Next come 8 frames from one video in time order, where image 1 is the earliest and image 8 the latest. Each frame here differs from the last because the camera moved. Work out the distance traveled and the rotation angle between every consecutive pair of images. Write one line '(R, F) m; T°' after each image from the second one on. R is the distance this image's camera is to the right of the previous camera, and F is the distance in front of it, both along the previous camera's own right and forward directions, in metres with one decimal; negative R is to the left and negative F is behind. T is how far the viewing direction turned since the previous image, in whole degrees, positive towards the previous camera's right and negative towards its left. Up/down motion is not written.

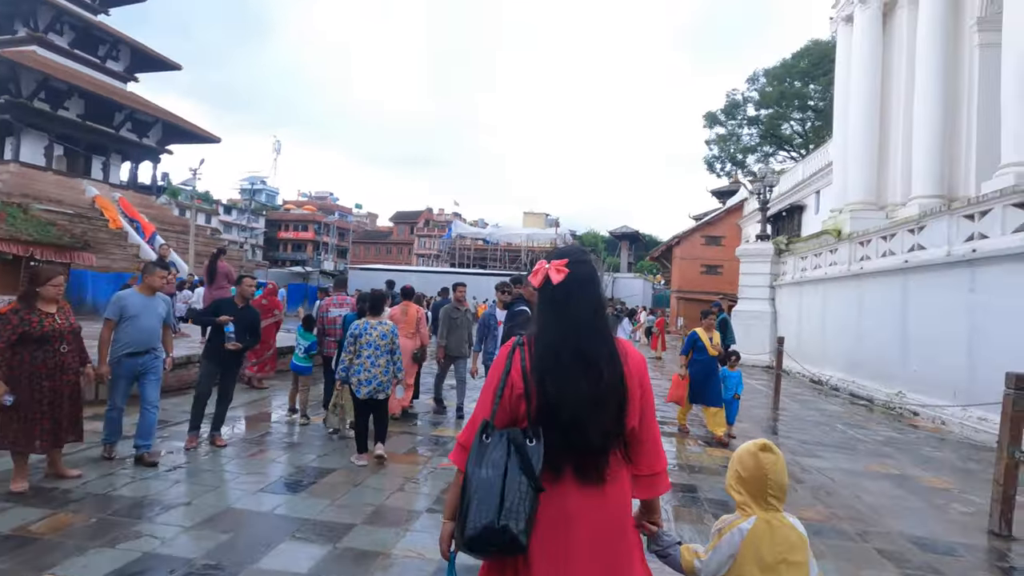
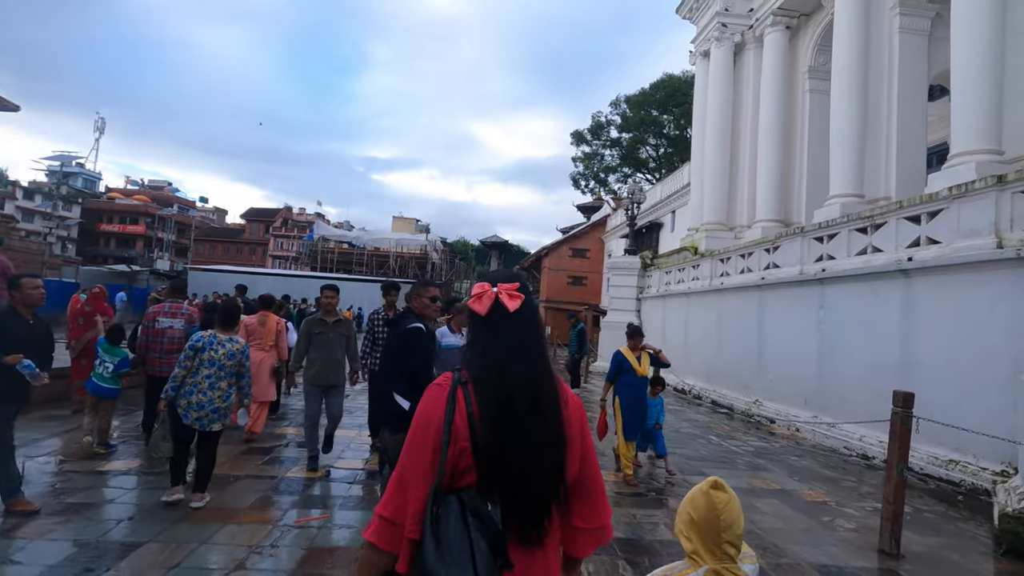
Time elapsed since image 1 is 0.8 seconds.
(-0.1, +0.7) m; +14°
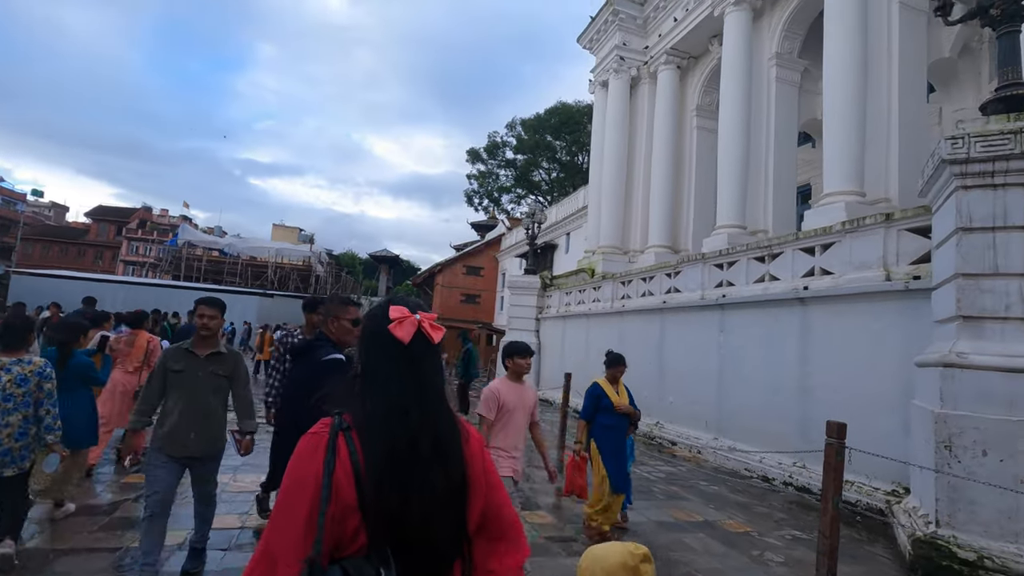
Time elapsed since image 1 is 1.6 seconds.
(-0.3, +0.6) m; +12°
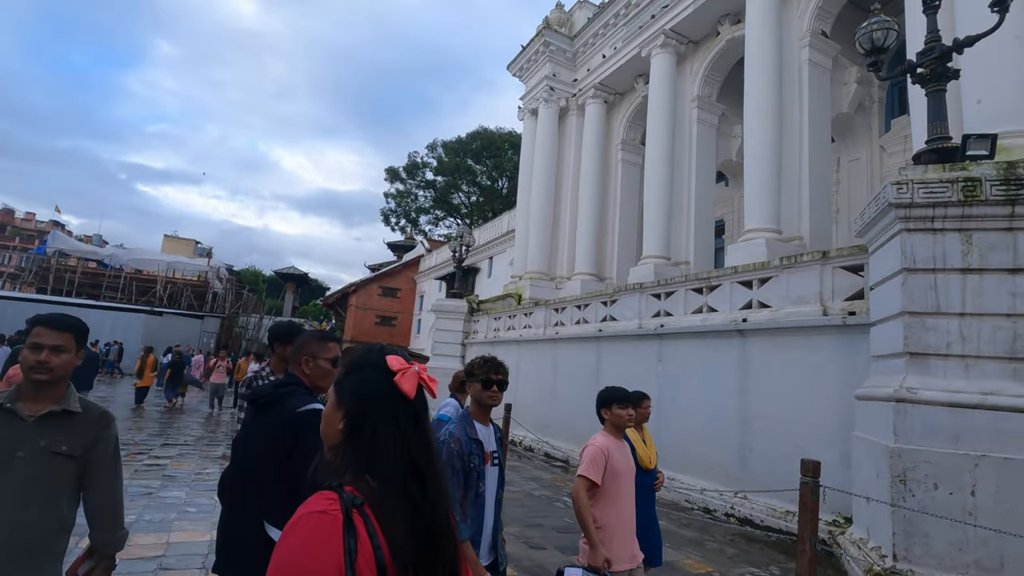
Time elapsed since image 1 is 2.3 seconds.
(-0.4, +0.4) m; +9°
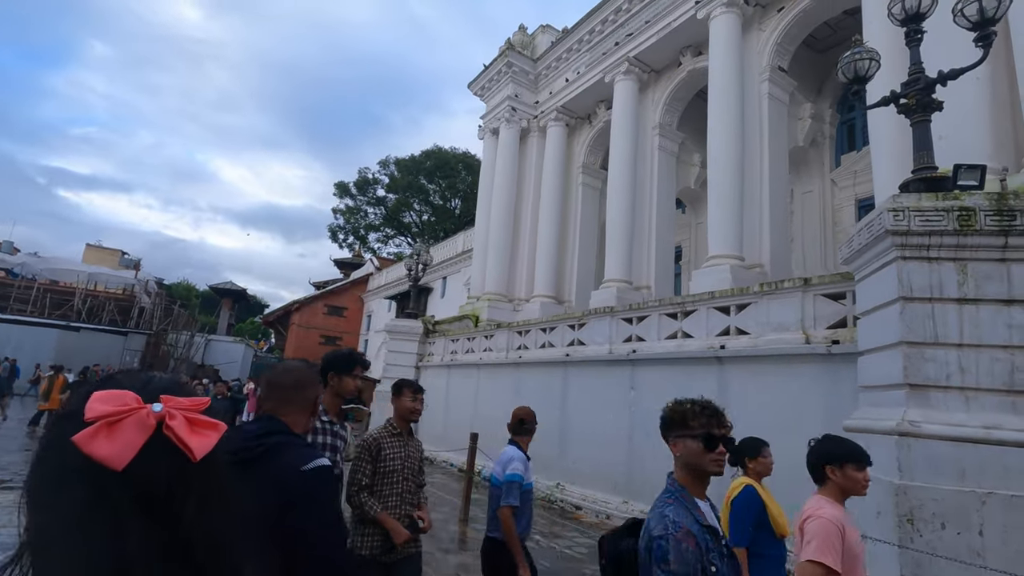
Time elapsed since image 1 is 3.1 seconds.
(-0.3, +0.5) m; +6°
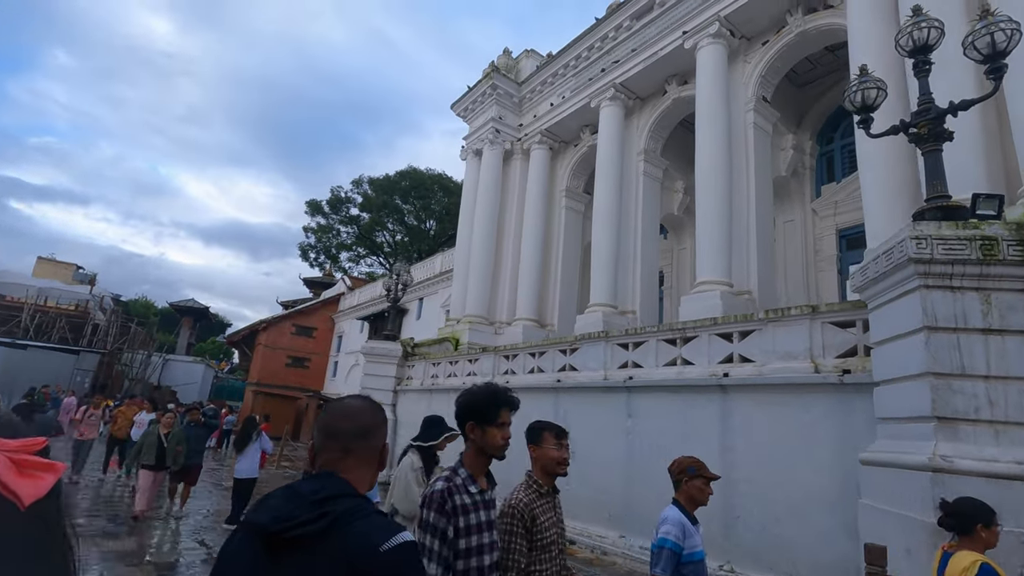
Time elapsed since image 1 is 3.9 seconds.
(-0.4, +0.3) m; +3°
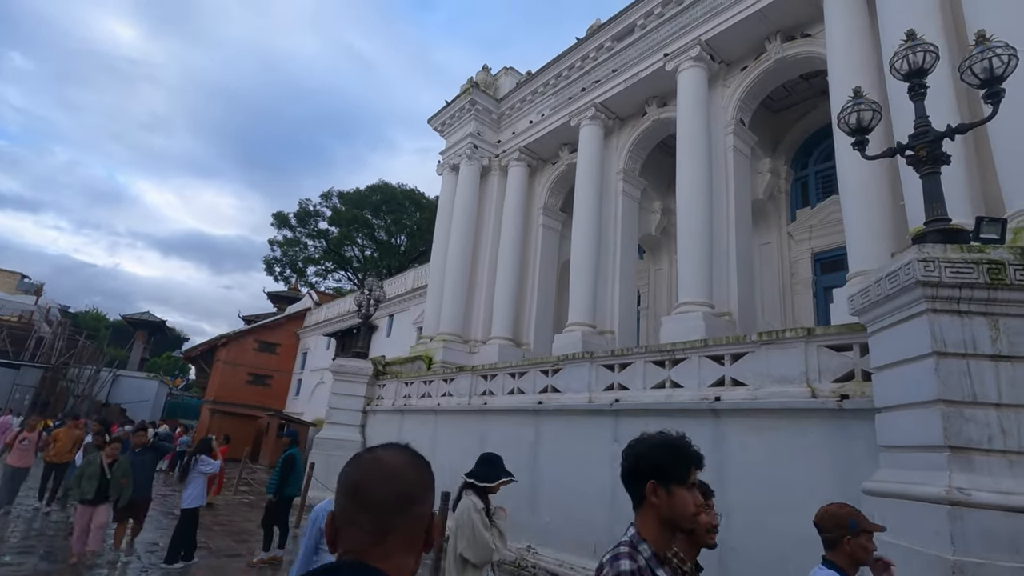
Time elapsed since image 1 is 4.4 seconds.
(-0.2, +0.3) m; +3°
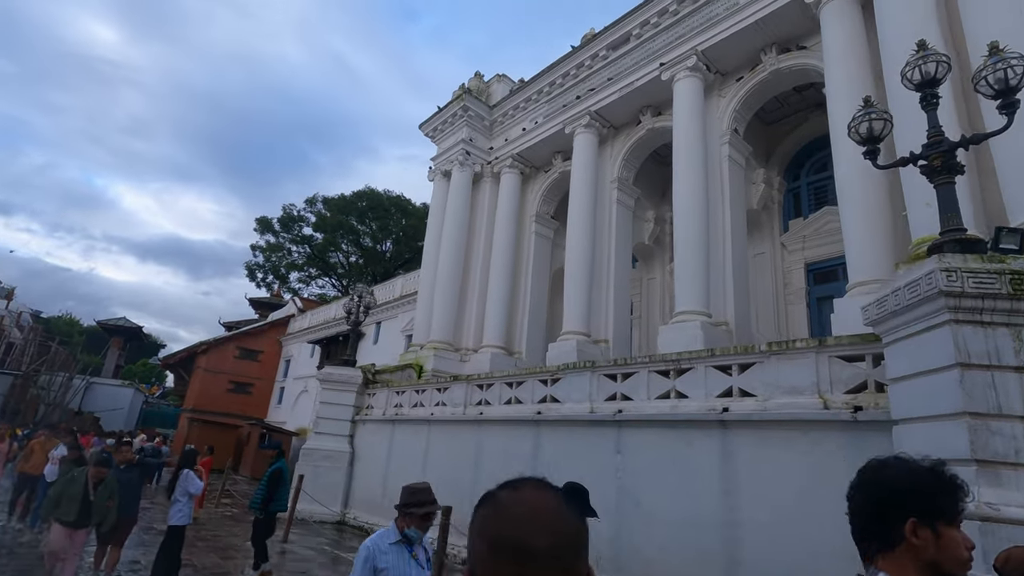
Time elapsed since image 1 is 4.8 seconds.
(-0.3, +0.2) m; +2°
